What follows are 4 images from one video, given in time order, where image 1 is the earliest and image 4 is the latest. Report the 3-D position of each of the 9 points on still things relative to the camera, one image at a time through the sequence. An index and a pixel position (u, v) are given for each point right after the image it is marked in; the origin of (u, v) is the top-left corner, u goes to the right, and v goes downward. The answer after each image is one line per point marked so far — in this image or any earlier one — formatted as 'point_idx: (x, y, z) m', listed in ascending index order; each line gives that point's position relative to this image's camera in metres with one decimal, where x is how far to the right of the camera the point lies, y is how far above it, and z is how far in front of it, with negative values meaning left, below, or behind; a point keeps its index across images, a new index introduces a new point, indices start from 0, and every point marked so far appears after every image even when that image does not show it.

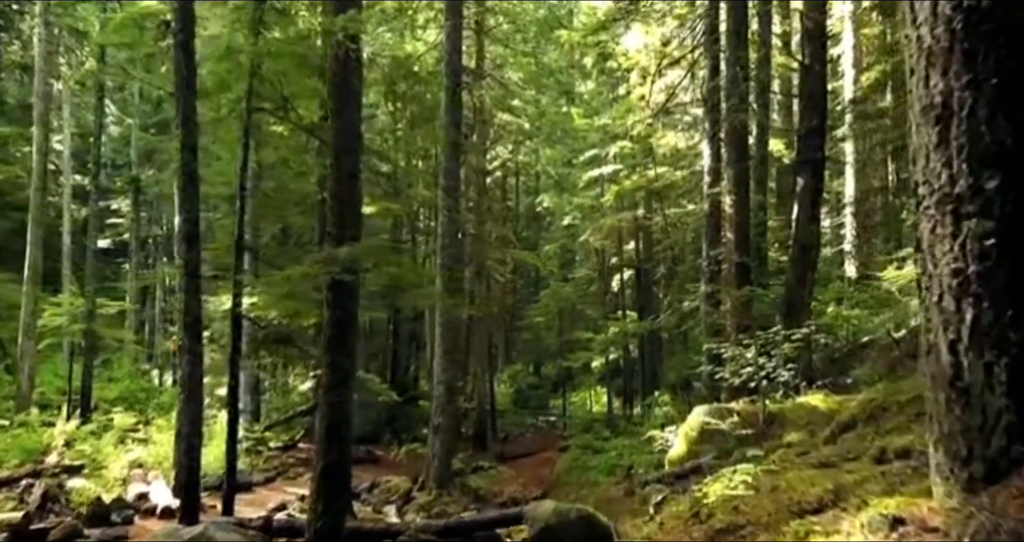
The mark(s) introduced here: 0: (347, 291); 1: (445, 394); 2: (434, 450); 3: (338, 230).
0: (-2.0, -0.3, +9.0) m
1: (-1.7, -3.1, +18.3) m
2: (-2.0, -4.5, +18.4) m
3: (-2.2, +0.5, +9.2) m
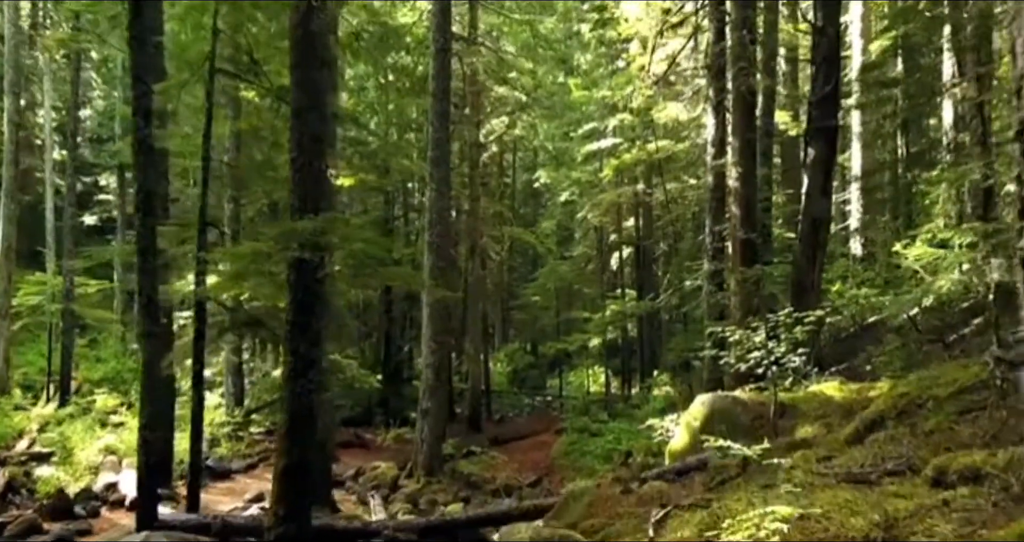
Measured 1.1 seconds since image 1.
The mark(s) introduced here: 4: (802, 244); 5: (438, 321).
0: (-2.2, 0.0, +8.0) m
1: (-1.9, -2.6, +17.4) m
2: (-2.2, -4.0, +17.5) m
3: (-2.4, +0.8, +8.2) m
4: (+5.8, +0.5, +14.5) m
5: (-1.8, -1.2, +17.6) m
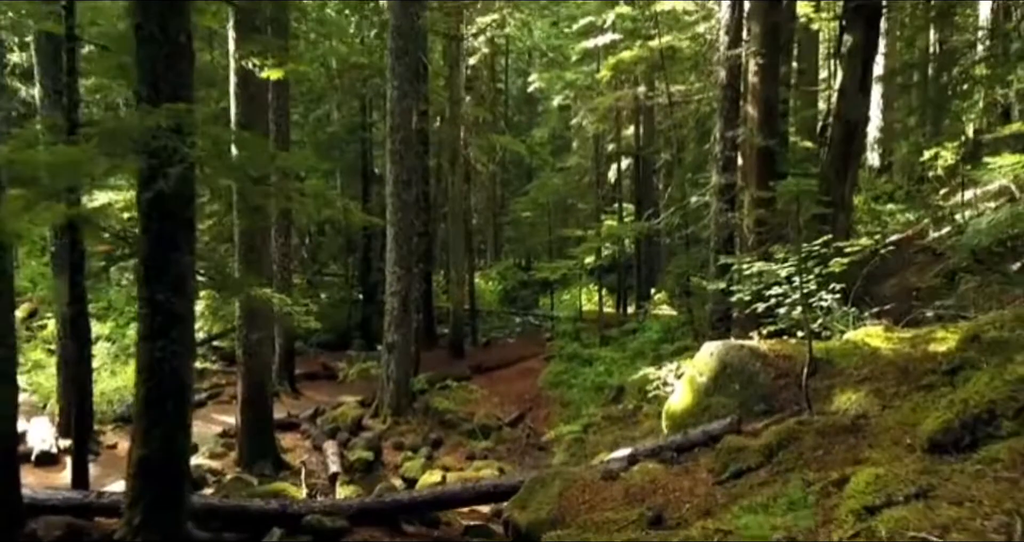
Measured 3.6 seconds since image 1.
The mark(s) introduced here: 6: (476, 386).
0: (-2.7, +0.6, +5.7) m
1: (-2.4, -0.8, +15.3) m
2: (-2.6, -2.2, +15.6) m
3: (-2.9, +1.4, +5.8) m
4: (+5.3, +2.0, +12.0) m
5: (-2.3, +0.6, +15.3) m
6: (-1.0, -3.2, +20.0) m
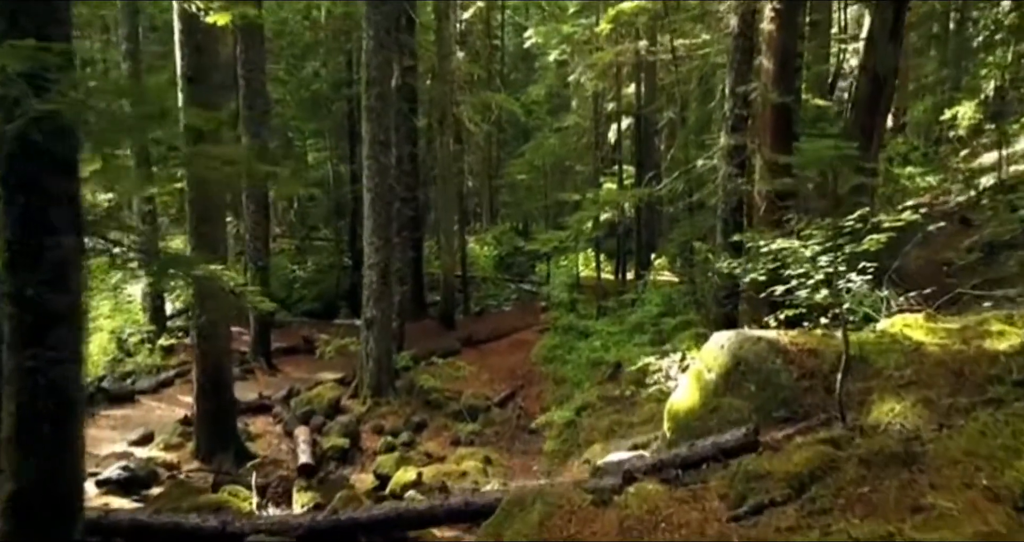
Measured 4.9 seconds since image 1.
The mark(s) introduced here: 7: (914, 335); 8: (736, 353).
0: (-2.9, +0.7, +4.4) m
1: (-2.6, -0.2, +14.1) m
2: (-2.9, -1.5, +14.5) m
3: (-3.1, +1.5, +4.5) m
4: (+5.1, +2.4, +10.7) m
5: (-2.5, +1.2, +14.0) m
6: (-1.2, -2.3, +18.9) m
7: (+3.6, -0.6, +6.6) m
8: (+2.1, -0.8, +6.8) m
